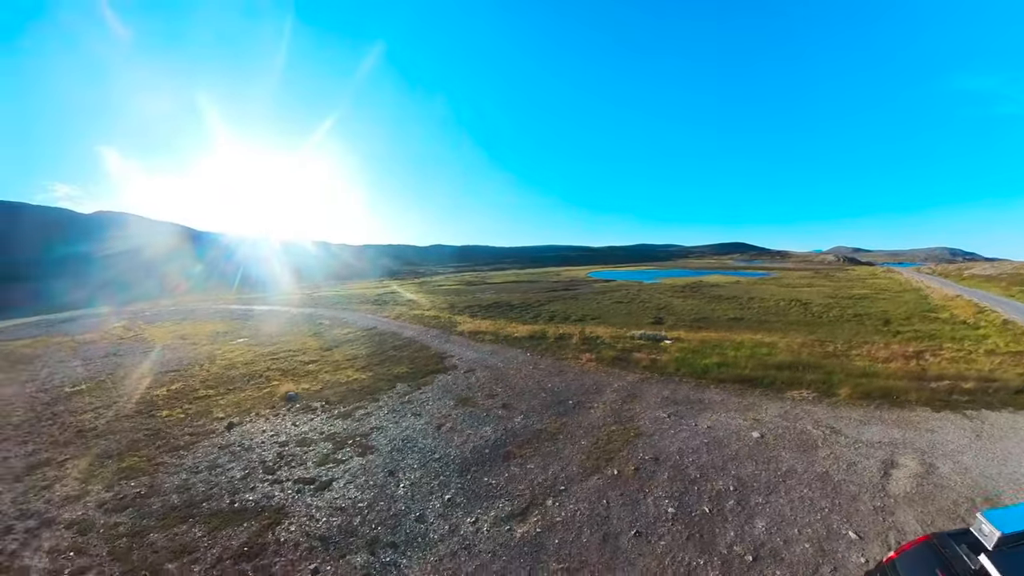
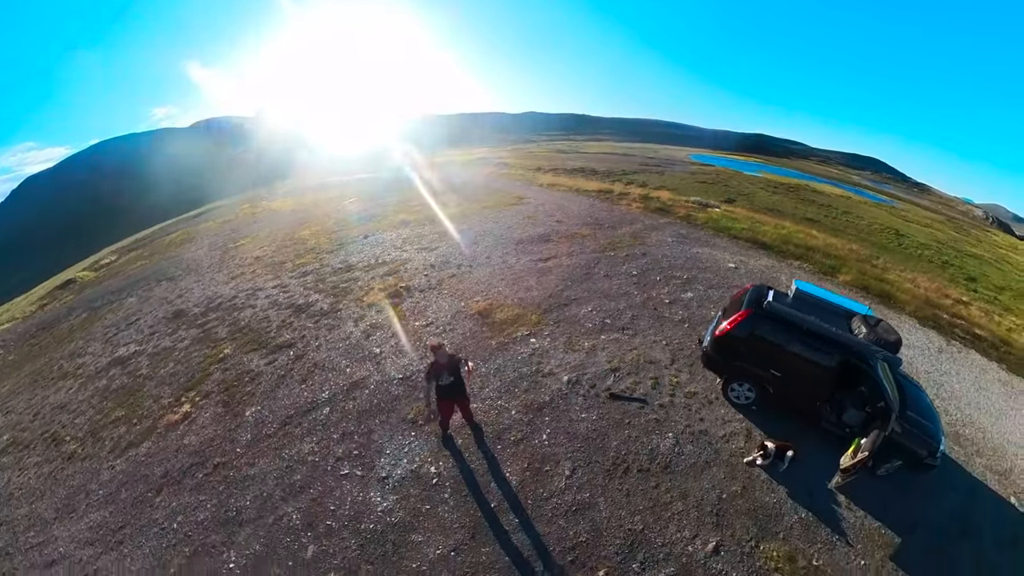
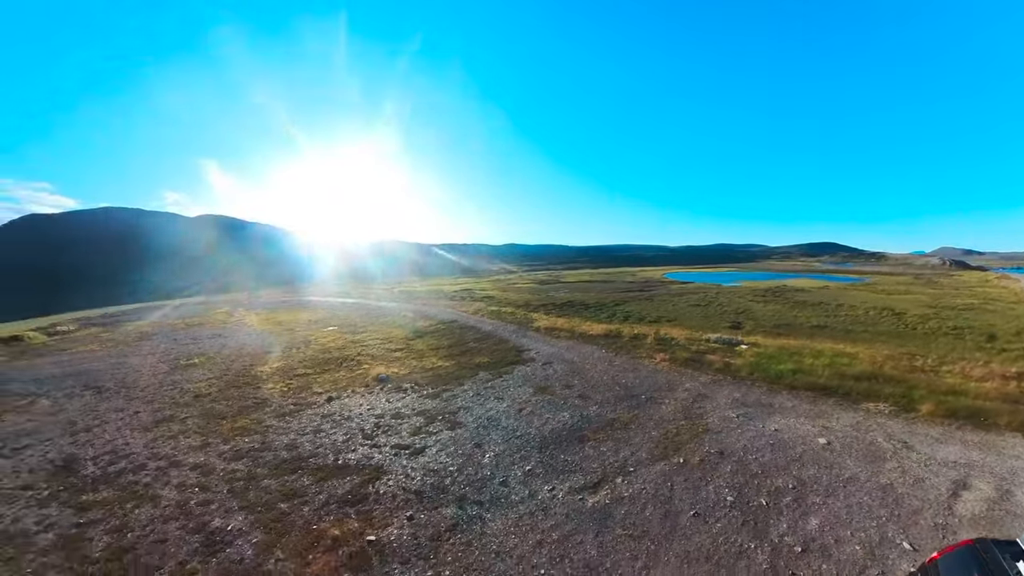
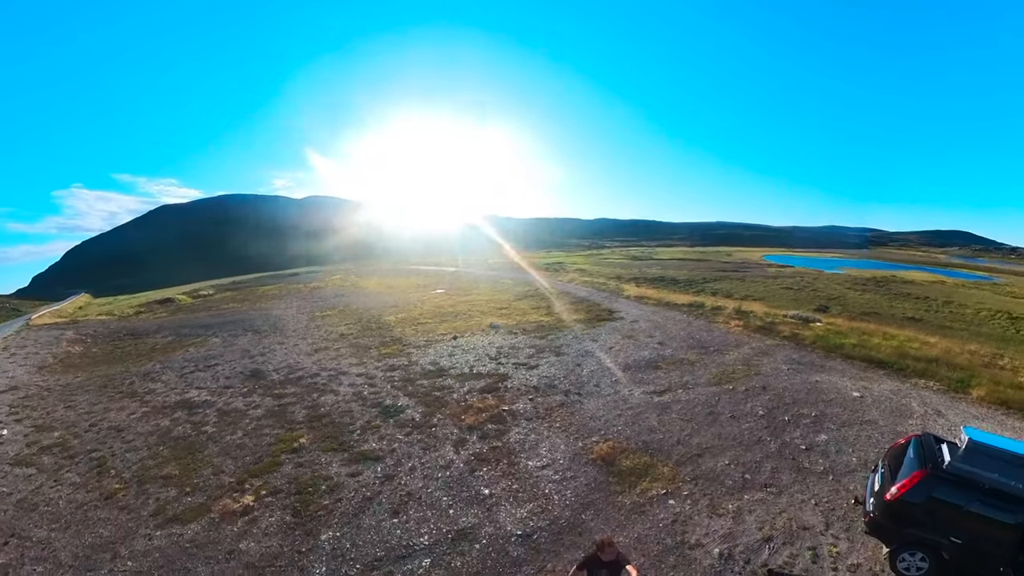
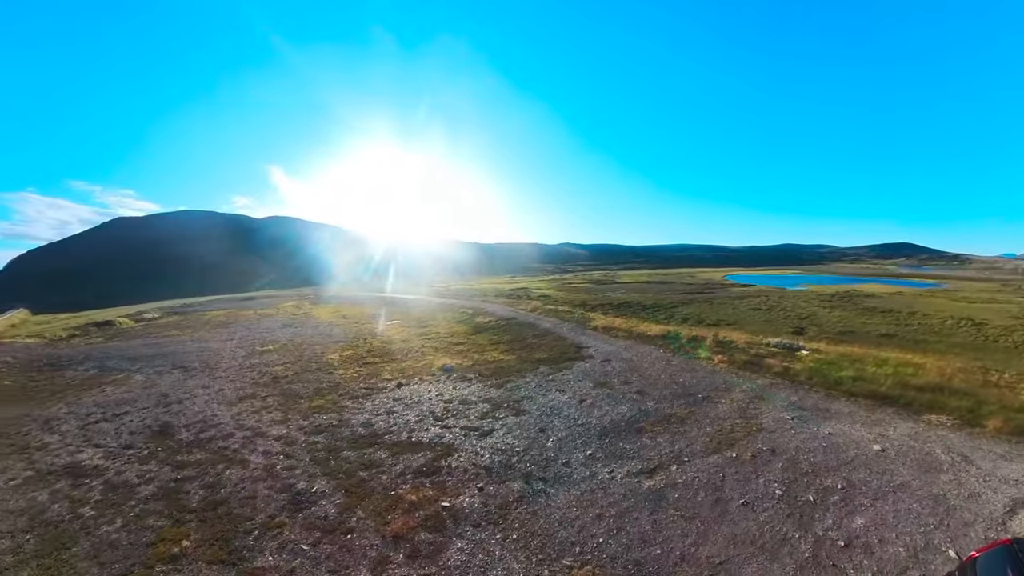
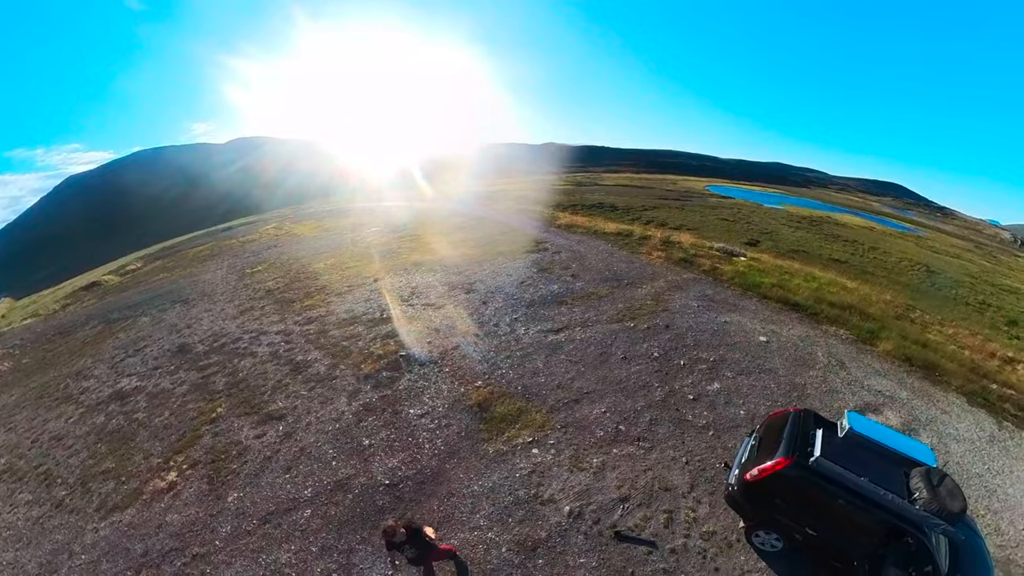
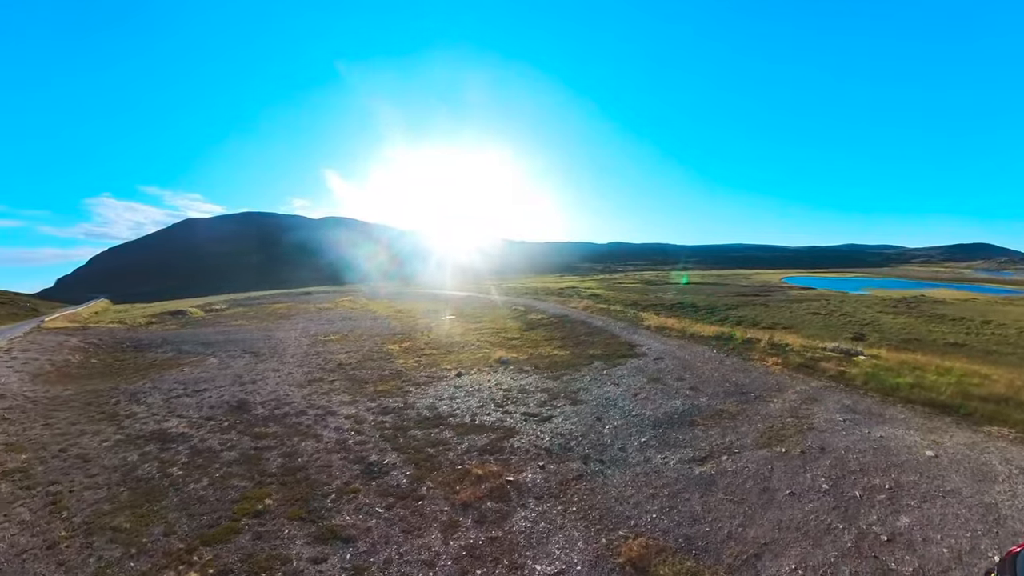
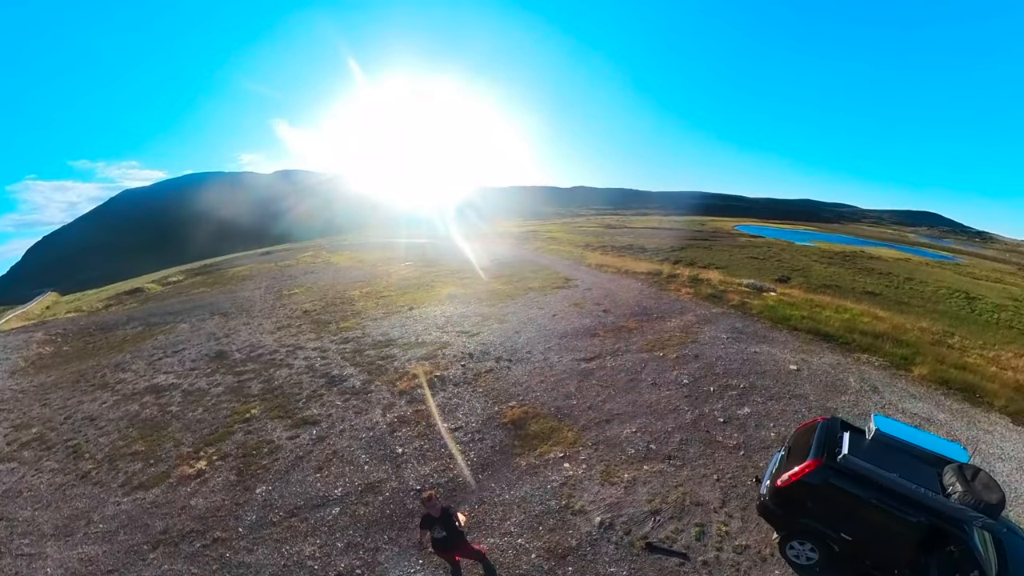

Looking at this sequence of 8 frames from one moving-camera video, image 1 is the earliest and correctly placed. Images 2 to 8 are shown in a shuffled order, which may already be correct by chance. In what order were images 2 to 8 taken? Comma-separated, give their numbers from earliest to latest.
3, 5, 7, 4, 8, 6, 2
